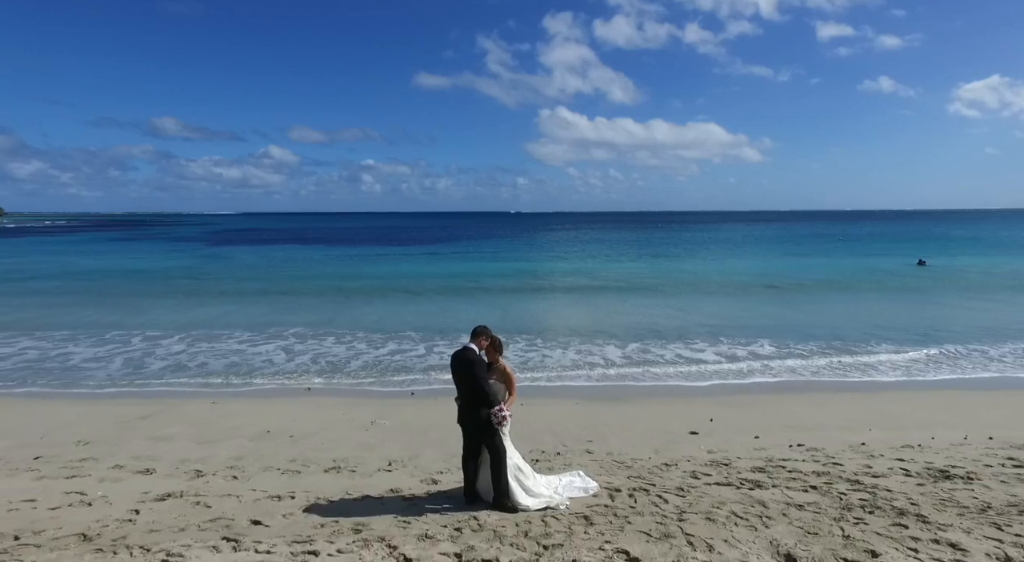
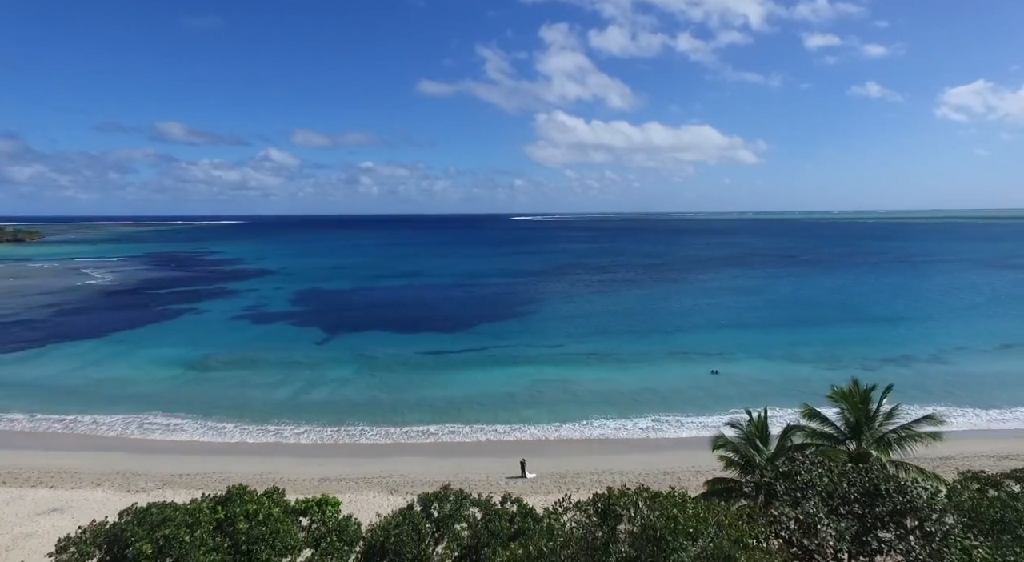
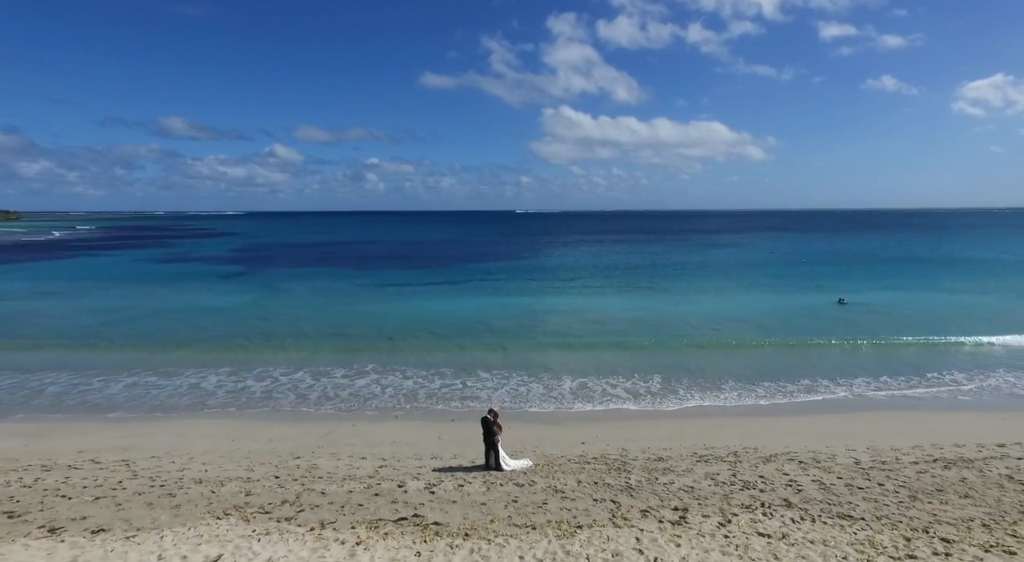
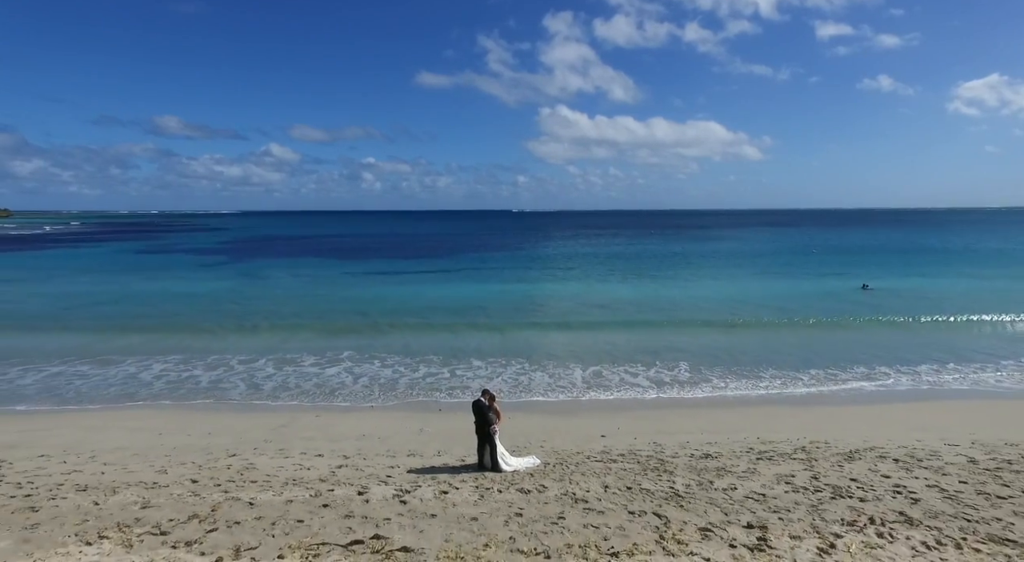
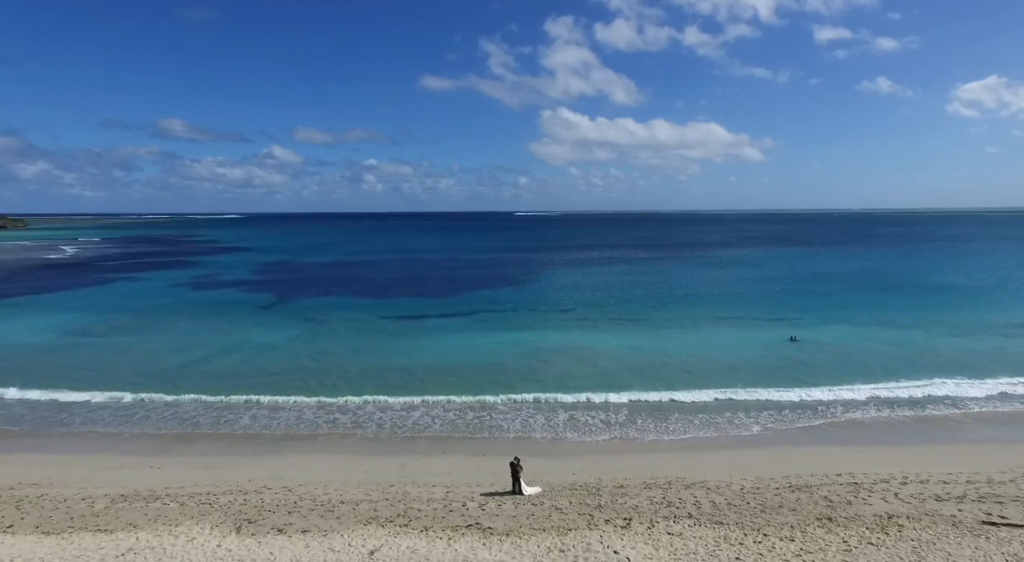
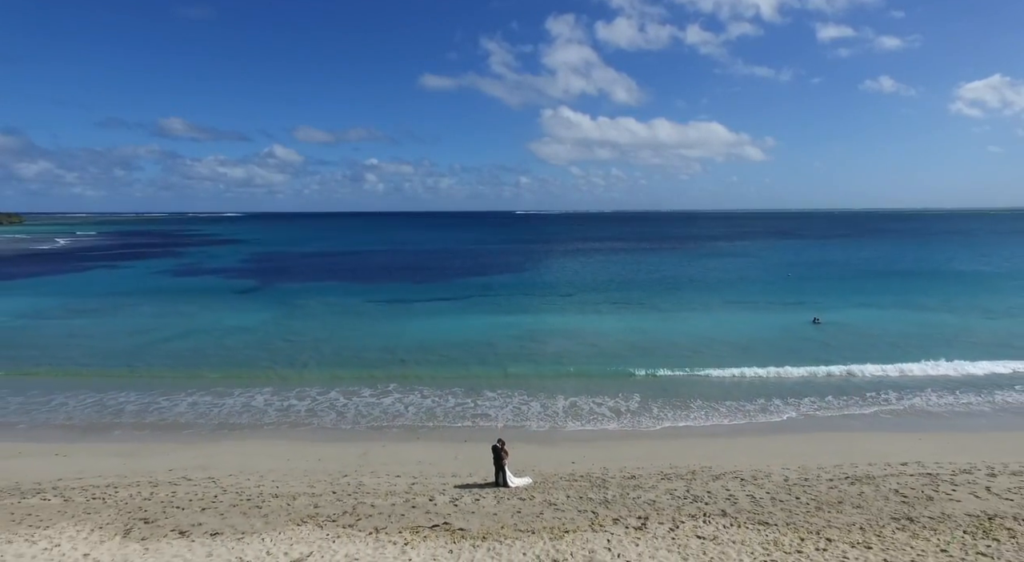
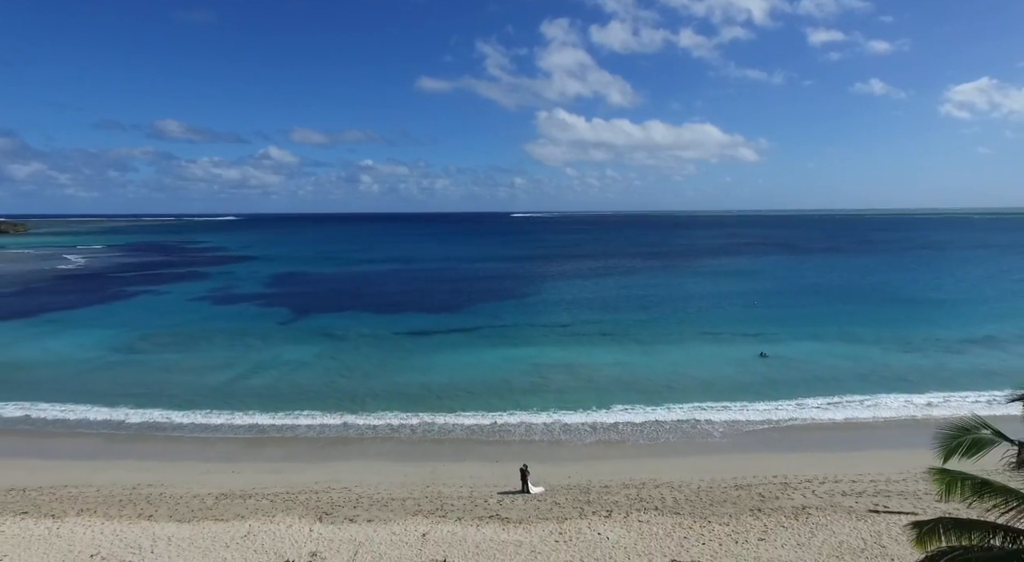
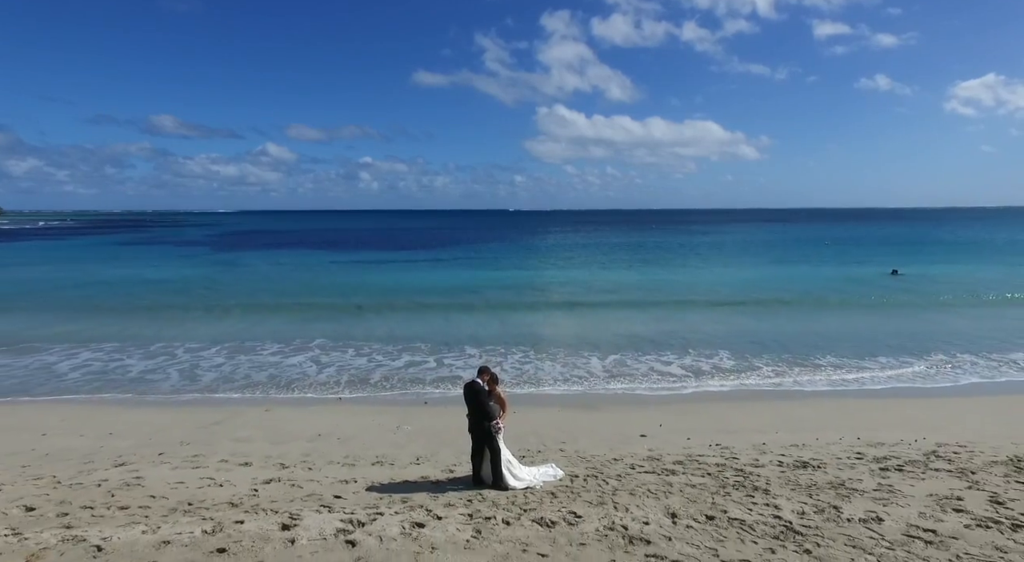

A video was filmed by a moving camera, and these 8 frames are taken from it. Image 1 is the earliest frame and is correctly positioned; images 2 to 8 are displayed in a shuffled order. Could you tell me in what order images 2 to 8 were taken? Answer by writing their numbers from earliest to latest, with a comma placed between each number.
8, 4, 3, 6, 5, 7, 2
